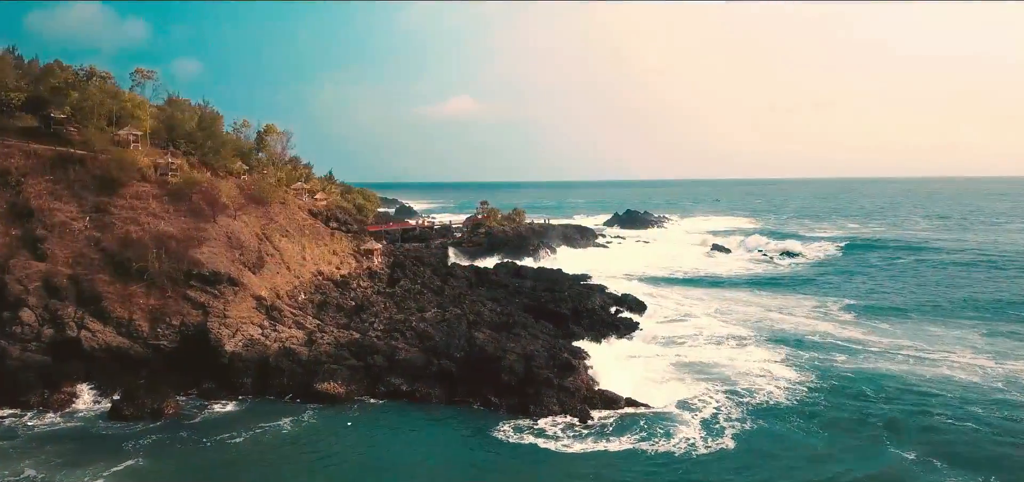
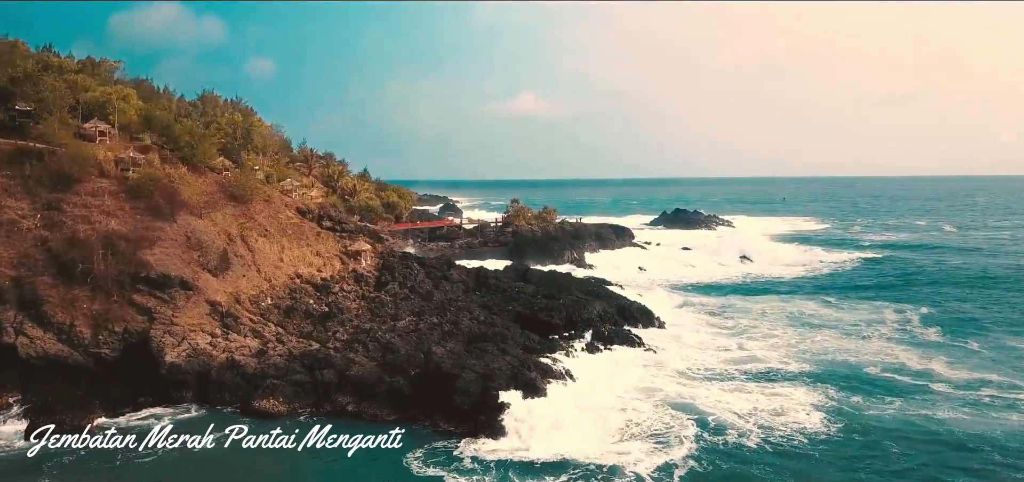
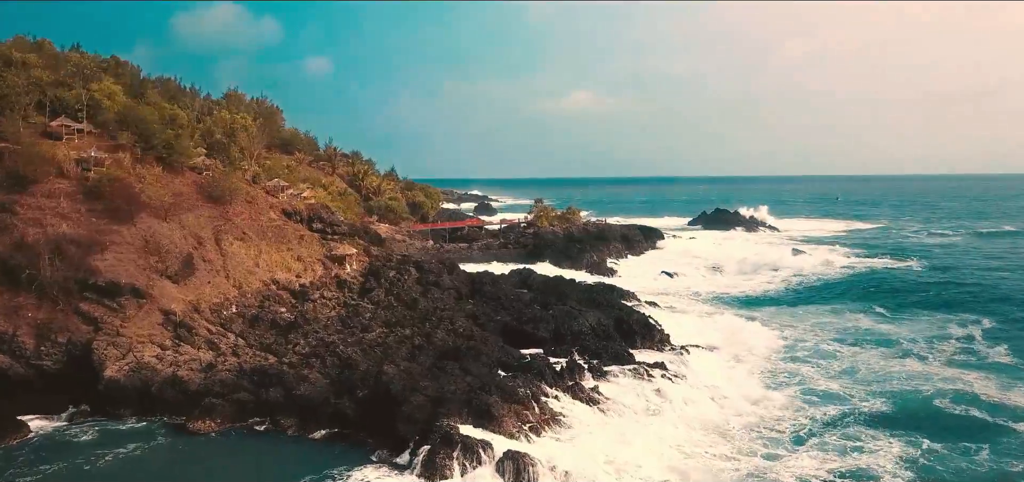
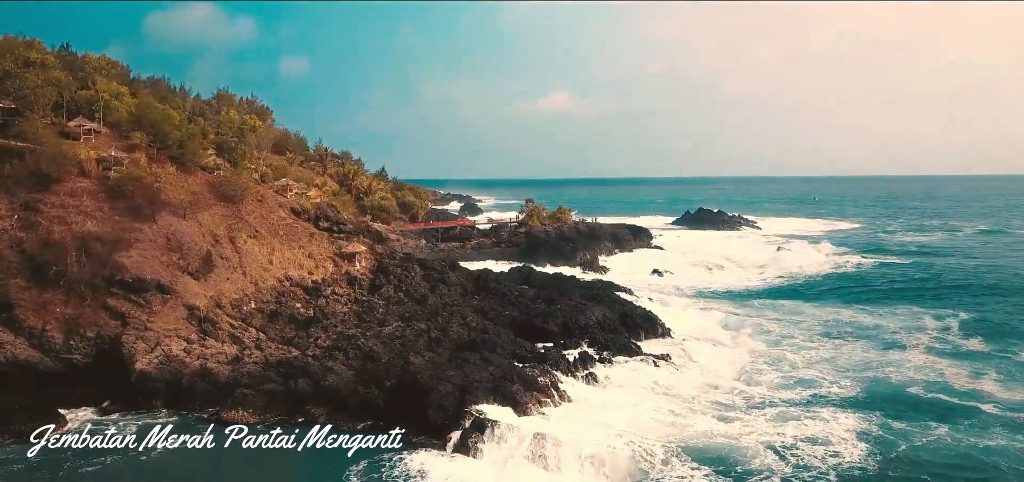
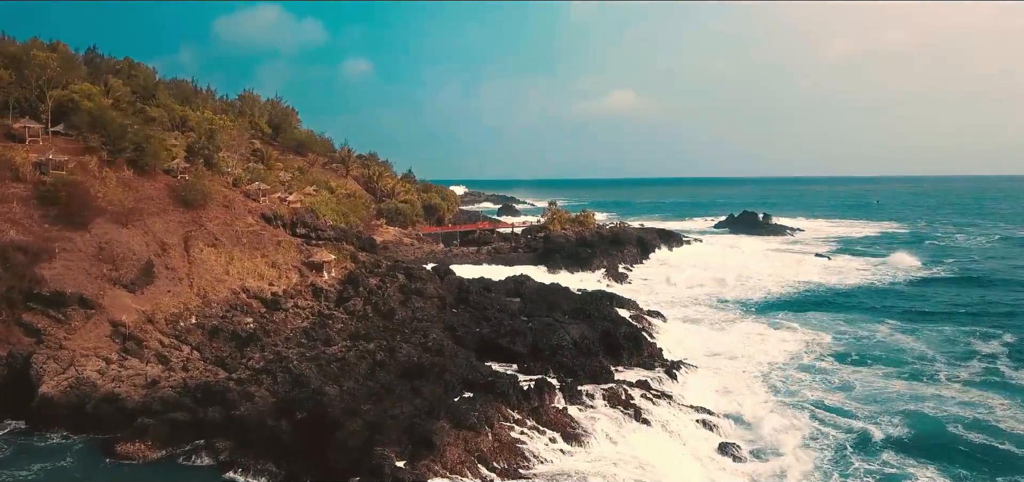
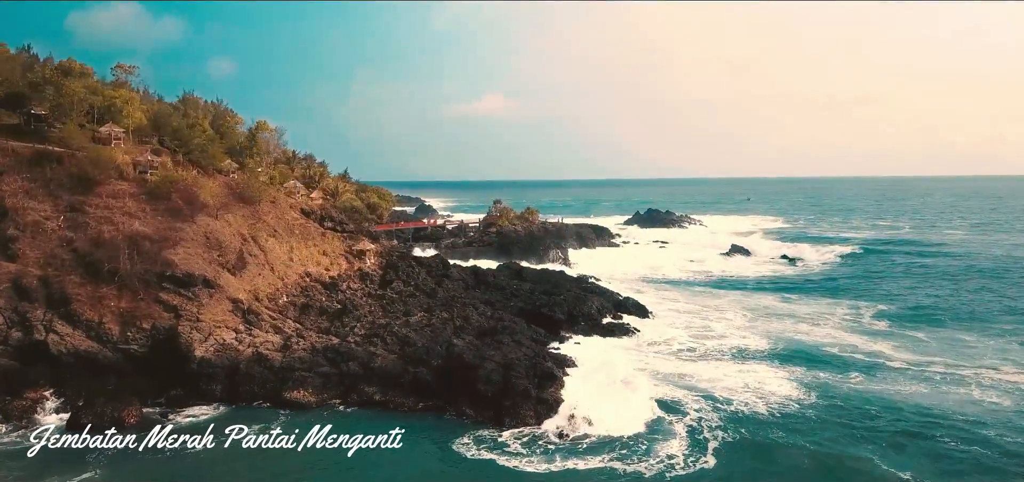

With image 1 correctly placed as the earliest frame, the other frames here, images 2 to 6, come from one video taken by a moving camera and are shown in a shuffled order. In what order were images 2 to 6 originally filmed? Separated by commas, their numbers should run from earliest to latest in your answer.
6, 2, 4, 3, 5
